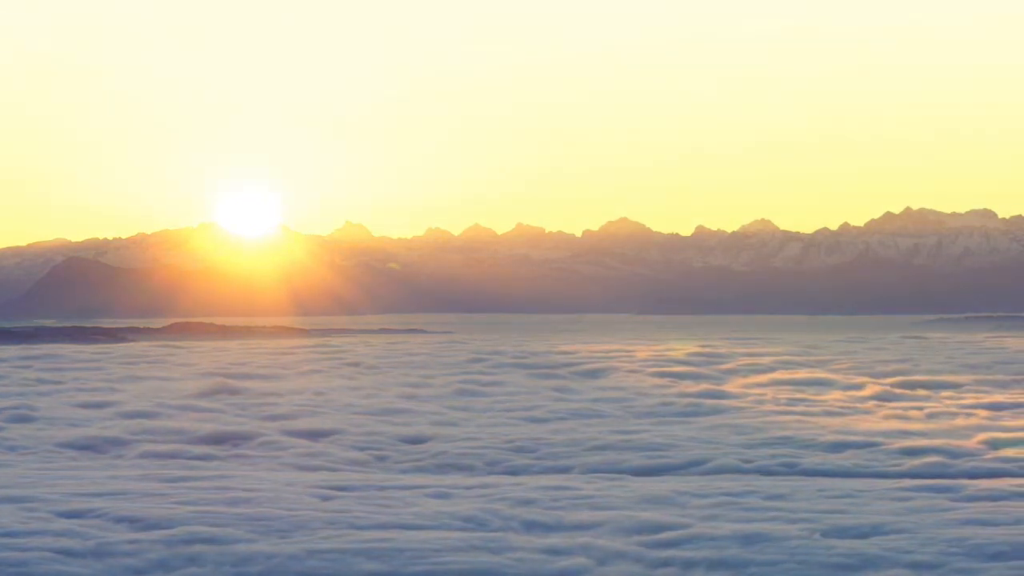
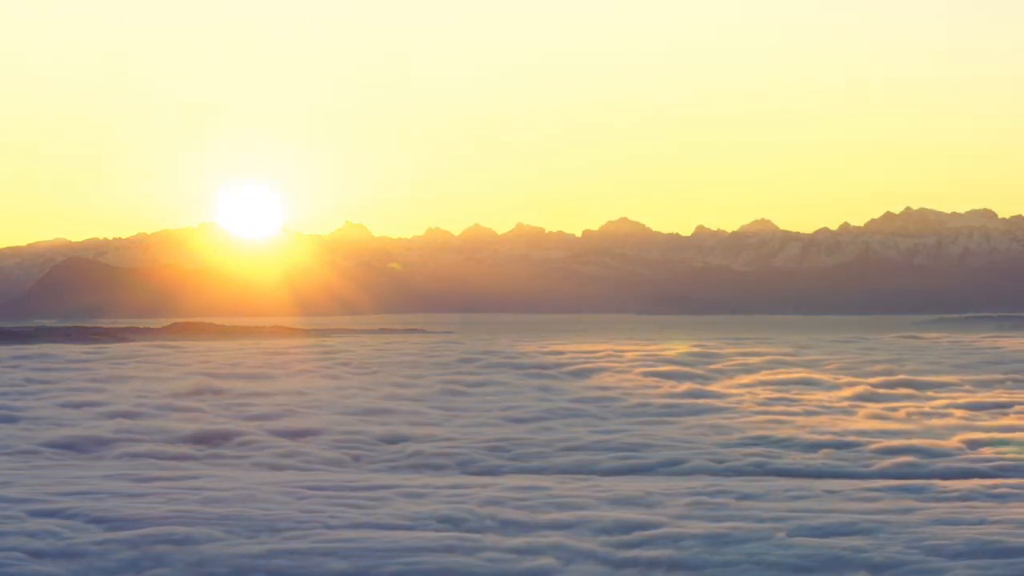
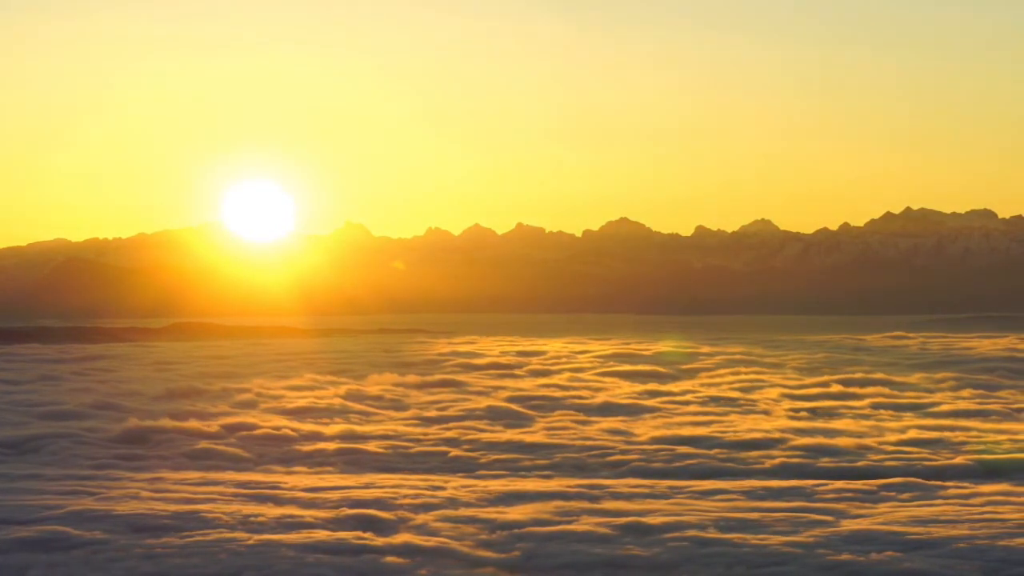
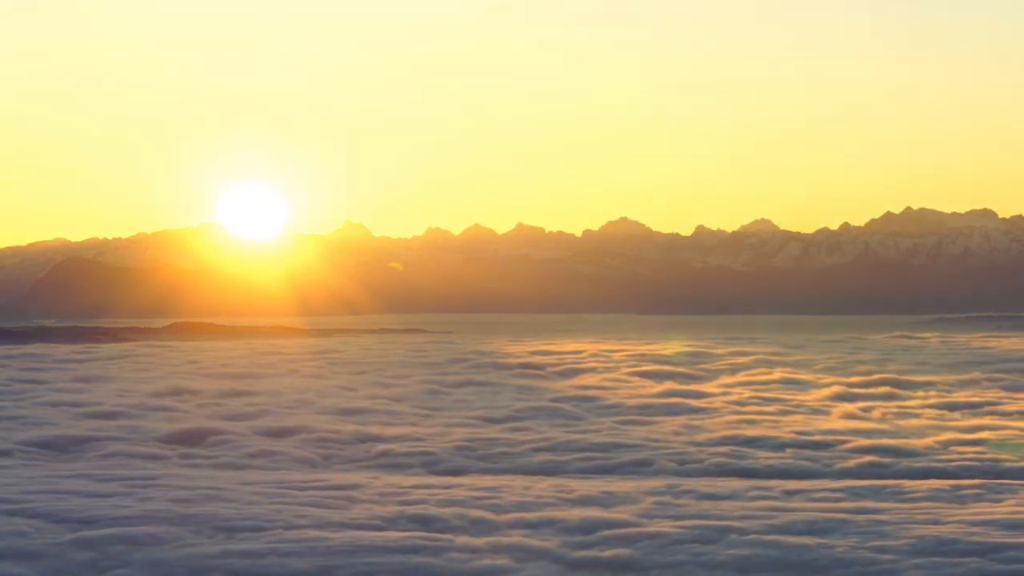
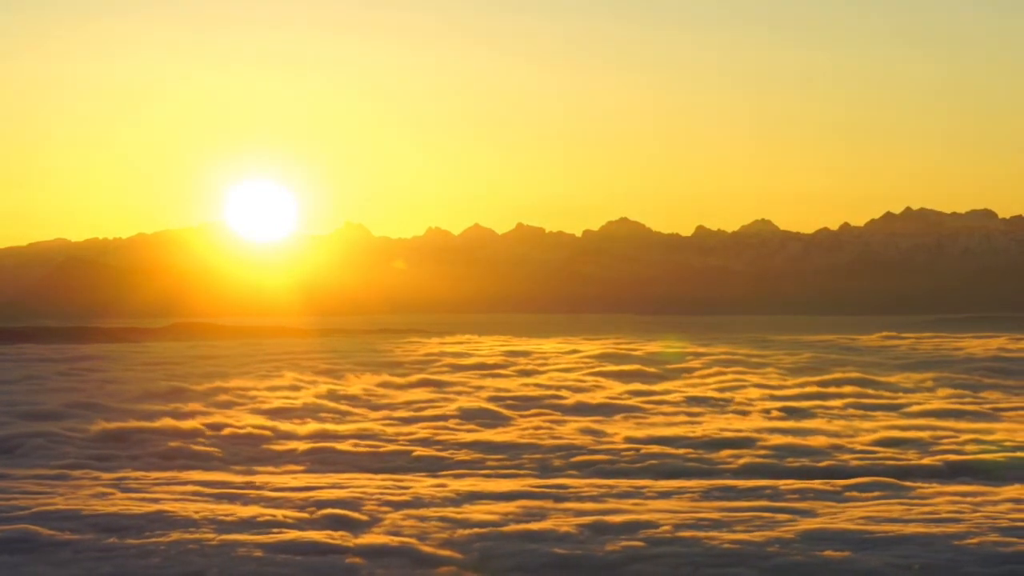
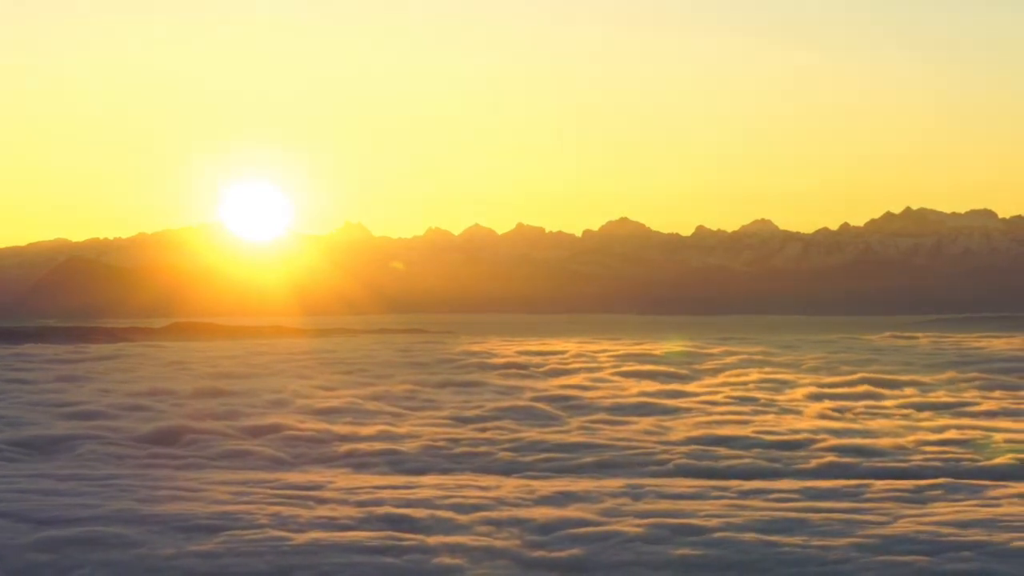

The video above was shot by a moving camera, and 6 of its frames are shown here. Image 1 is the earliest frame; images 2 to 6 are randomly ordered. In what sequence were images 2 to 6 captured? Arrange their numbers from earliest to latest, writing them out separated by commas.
2, 4, 6, 3, 5
